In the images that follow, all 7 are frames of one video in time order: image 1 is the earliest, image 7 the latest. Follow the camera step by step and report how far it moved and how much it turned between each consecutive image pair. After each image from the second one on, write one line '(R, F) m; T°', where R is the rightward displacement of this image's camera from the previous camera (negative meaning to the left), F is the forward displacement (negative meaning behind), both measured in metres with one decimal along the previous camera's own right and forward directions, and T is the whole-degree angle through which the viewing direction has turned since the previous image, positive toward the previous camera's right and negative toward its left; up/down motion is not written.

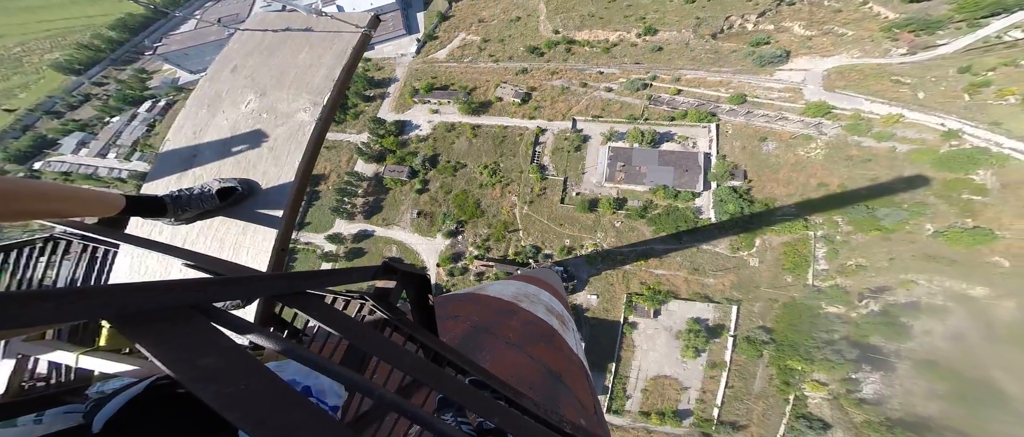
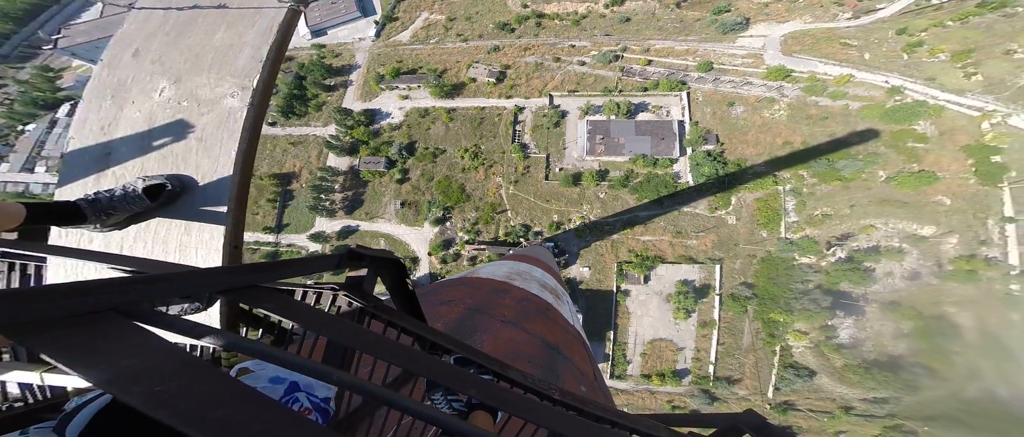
(-1.3, 0.0) m; +6°
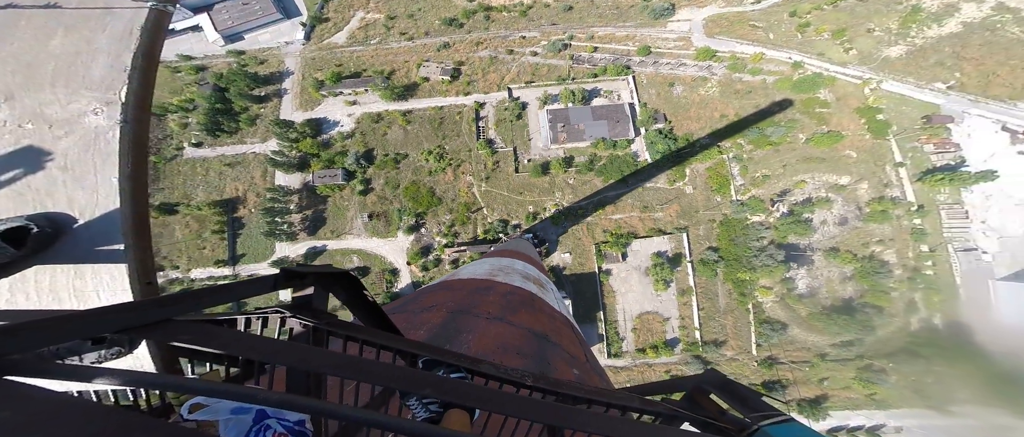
(-2.2, +0.3) m; +11°
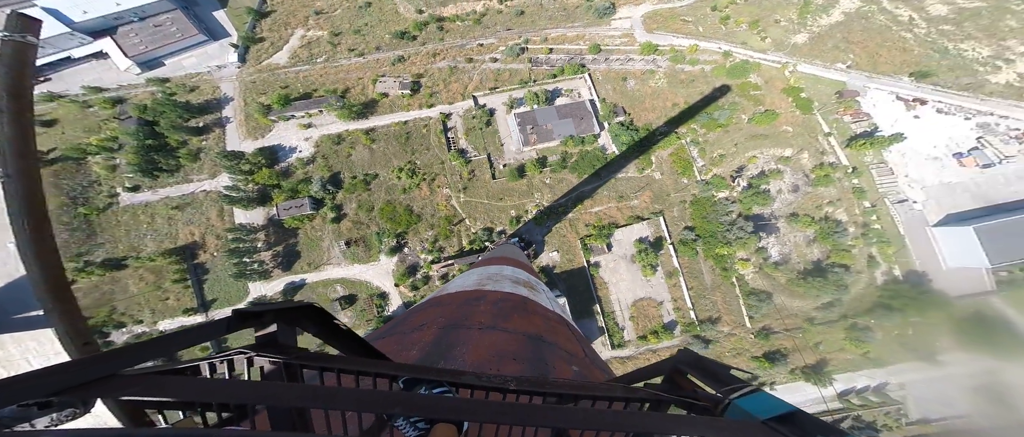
(-2.0, +0.3) m; +9°
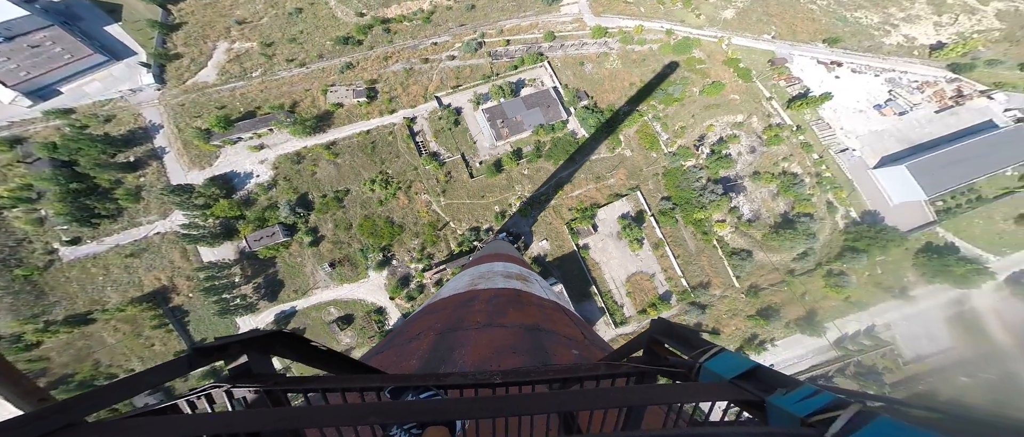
(-1.9, +0.3) m; +8°
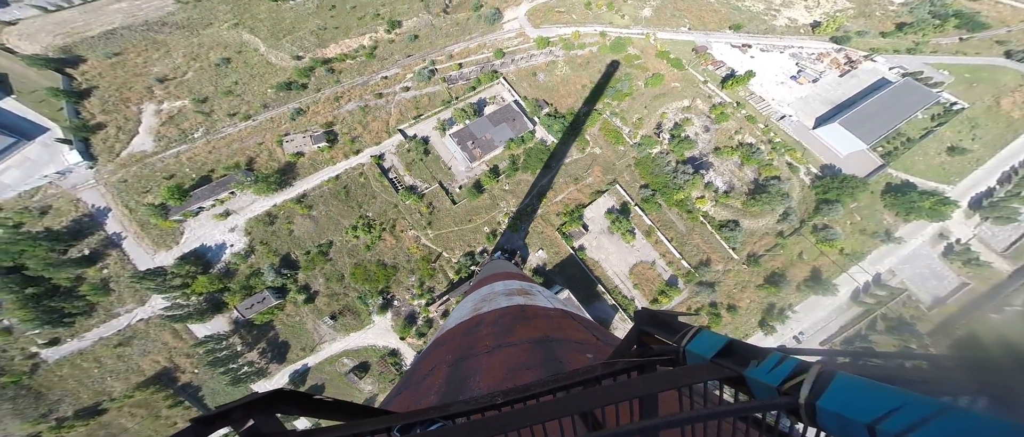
(-2.5, +0.6) m; +10°
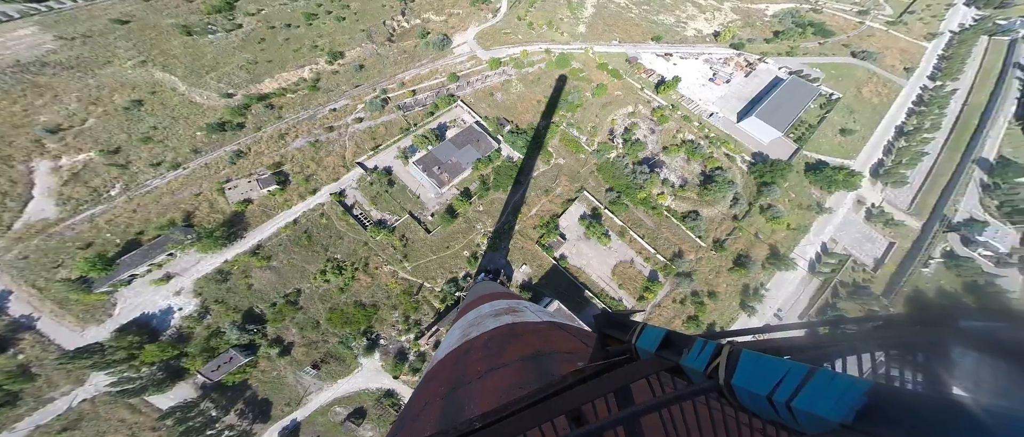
(-2.2, +0.3) m; +10°
